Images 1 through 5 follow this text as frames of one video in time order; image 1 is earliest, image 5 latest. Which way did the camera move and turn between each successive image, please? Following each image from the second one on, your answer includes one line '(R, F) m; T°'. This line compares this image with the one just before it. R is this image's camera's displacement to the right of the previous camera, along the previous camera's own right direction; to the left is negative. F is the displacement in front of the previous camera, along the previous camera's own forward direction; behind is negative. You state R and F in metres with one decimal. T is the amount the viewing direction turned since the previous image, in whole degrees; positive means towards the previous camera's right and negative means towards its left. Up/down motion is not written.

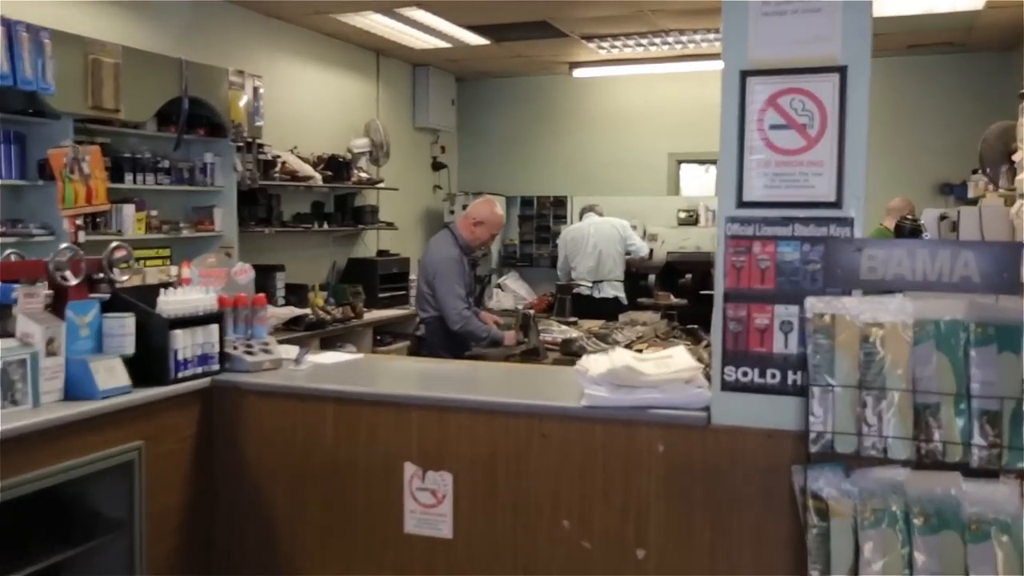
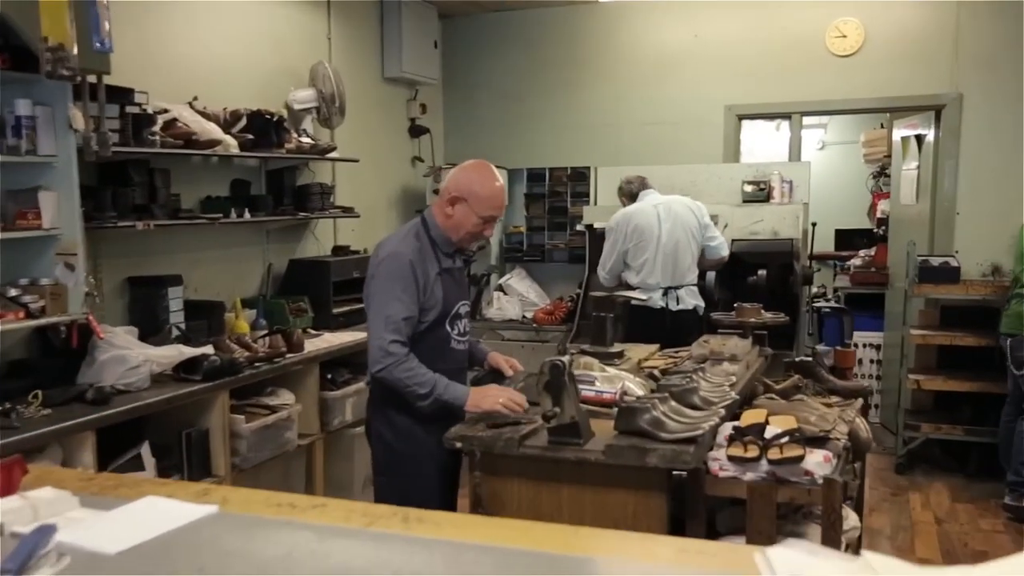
(-0.1, +1.7) m; 0°
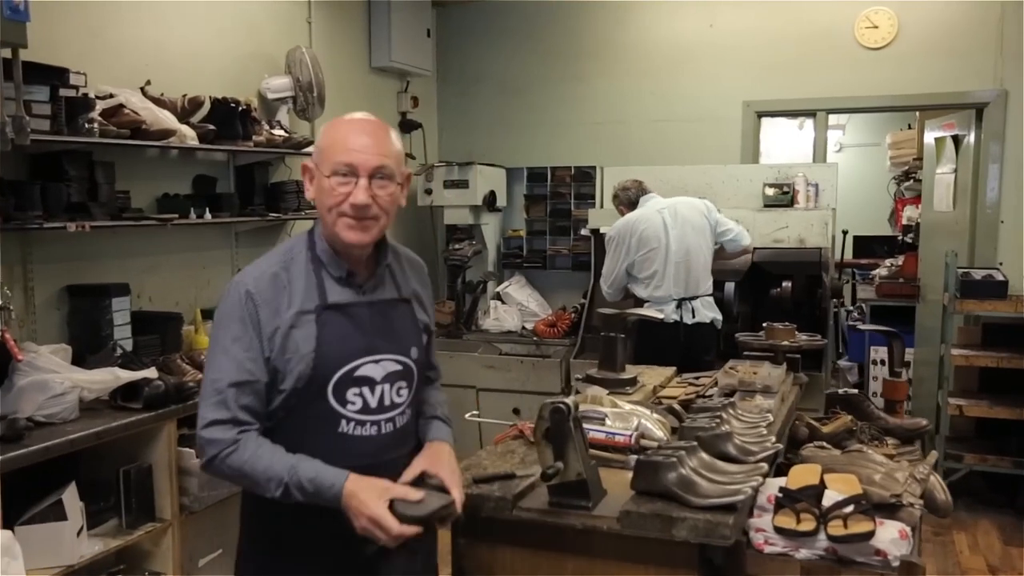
(0.0, +0.5) m; 0°
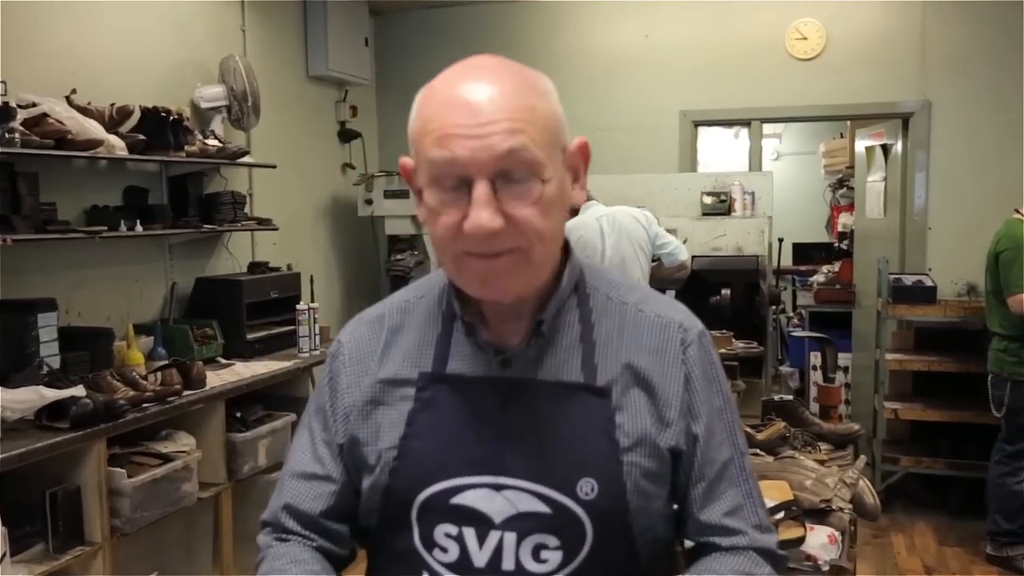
(0.0, 0.0) m; +3°
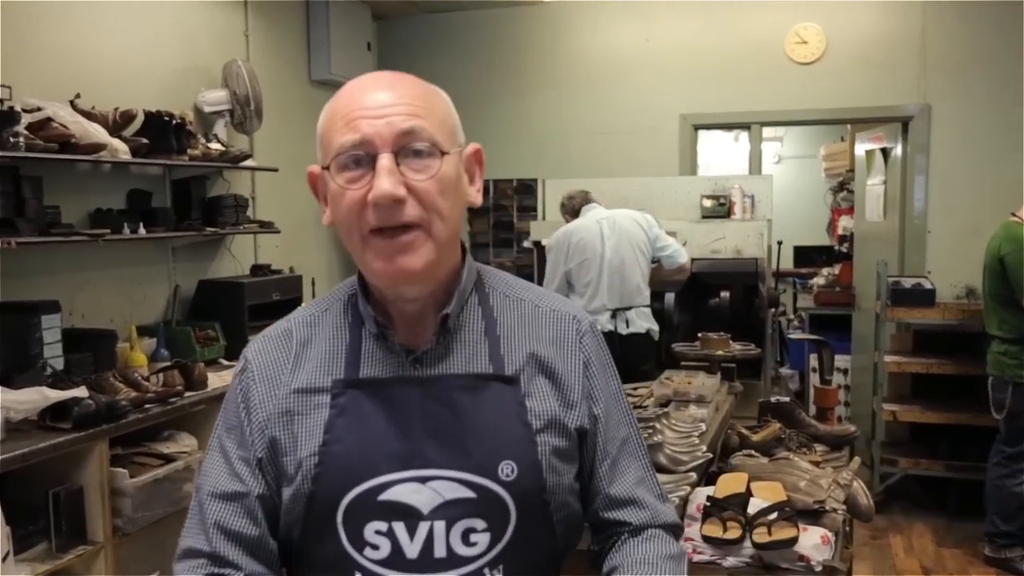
(0.0, 0.0) m; 0°
